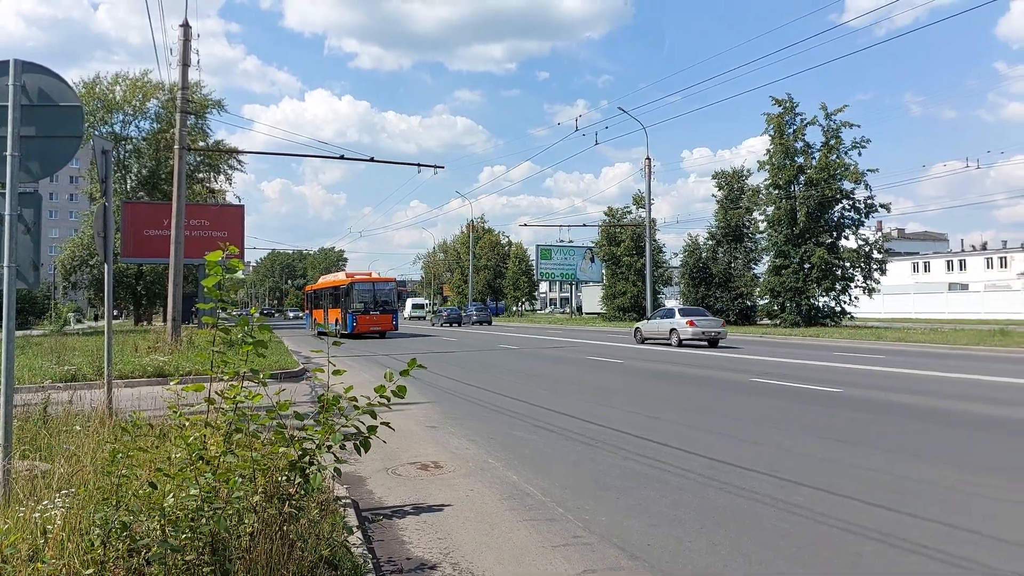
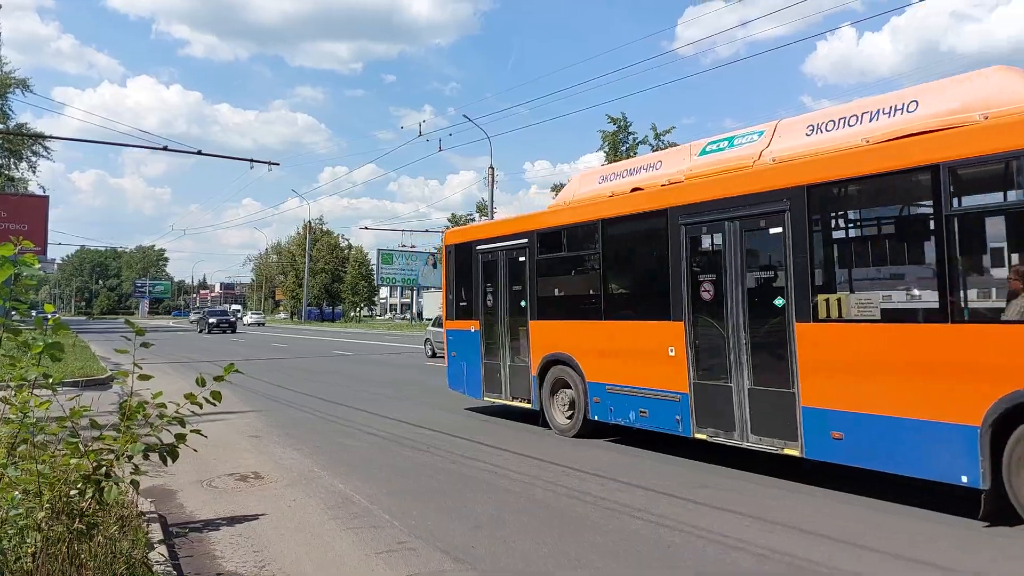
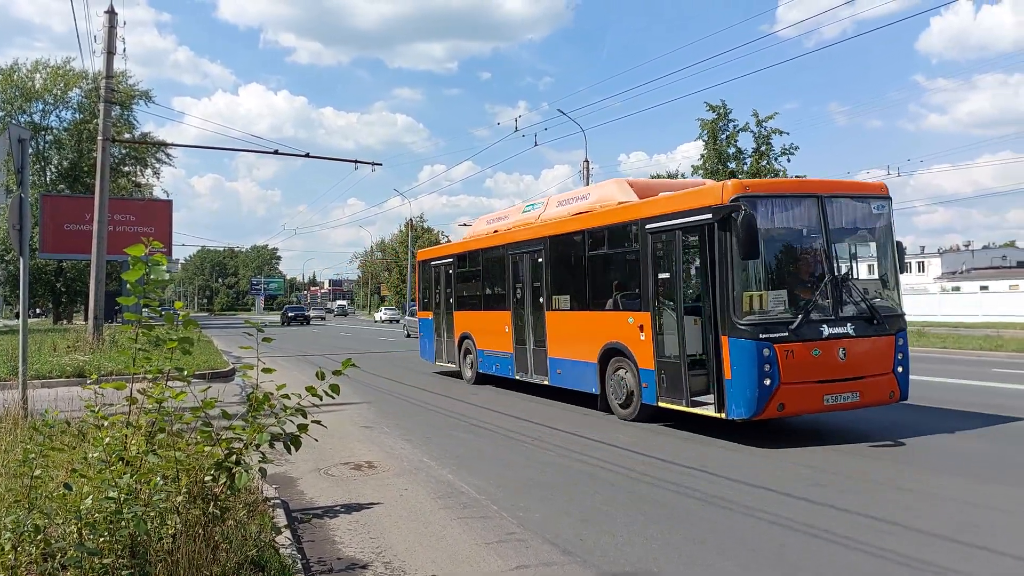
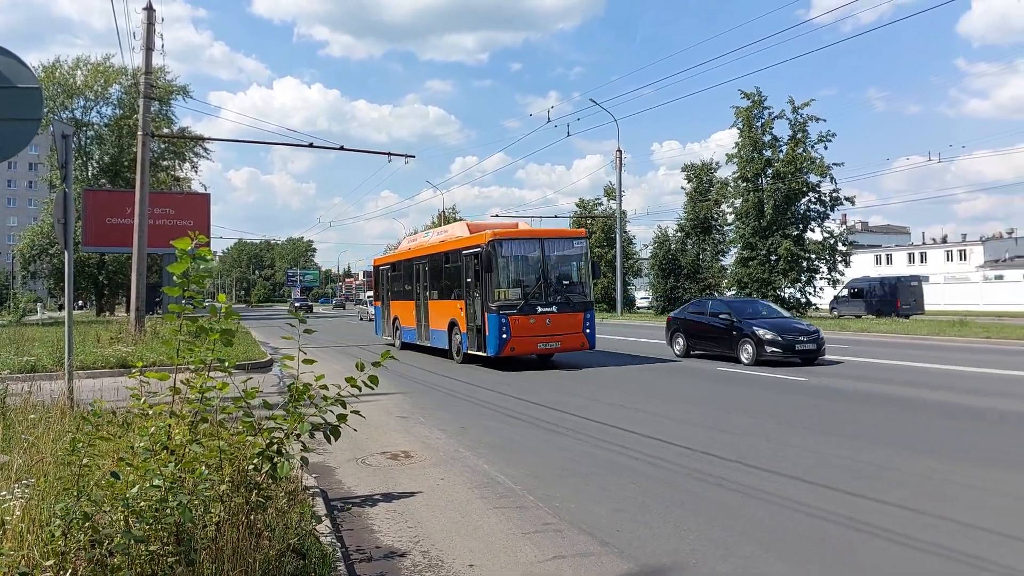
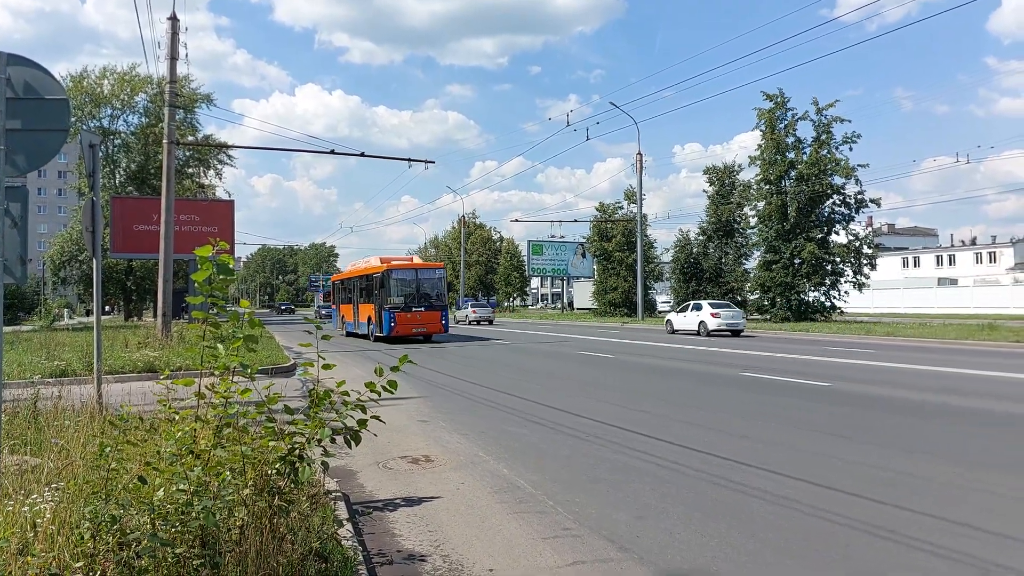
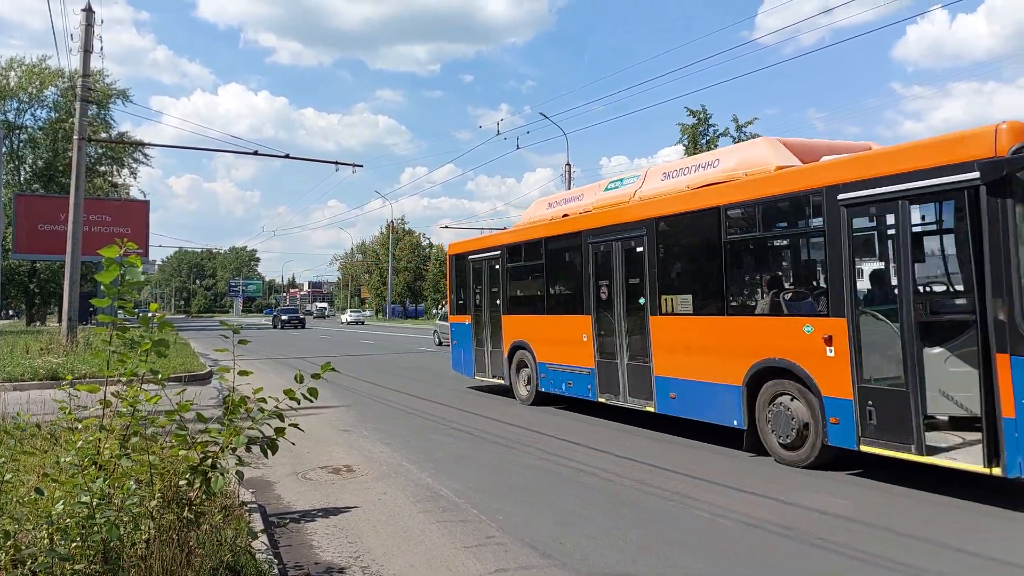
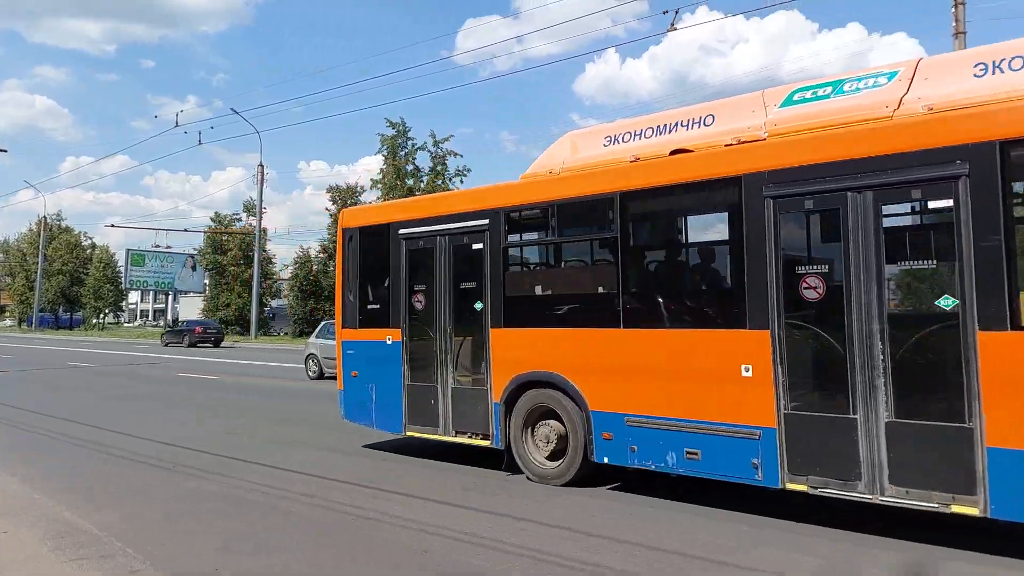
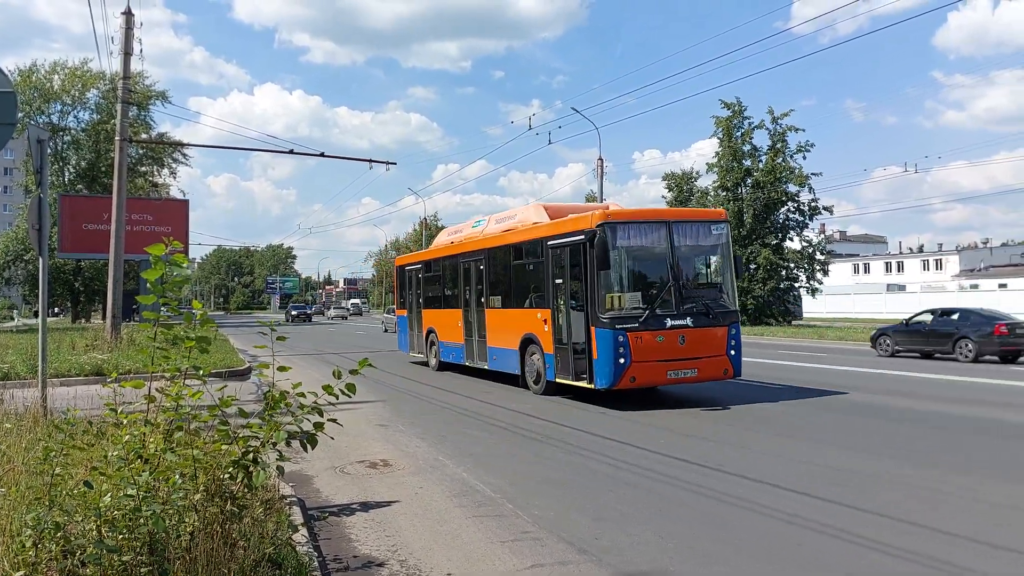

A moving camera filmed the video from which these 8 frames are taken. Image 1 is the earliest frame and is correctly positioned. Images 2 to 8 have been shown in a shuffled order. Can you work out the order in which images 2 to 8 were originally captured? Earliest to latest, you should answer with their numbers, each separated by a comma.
5, 4, 8, 3, 6, 2, 7
